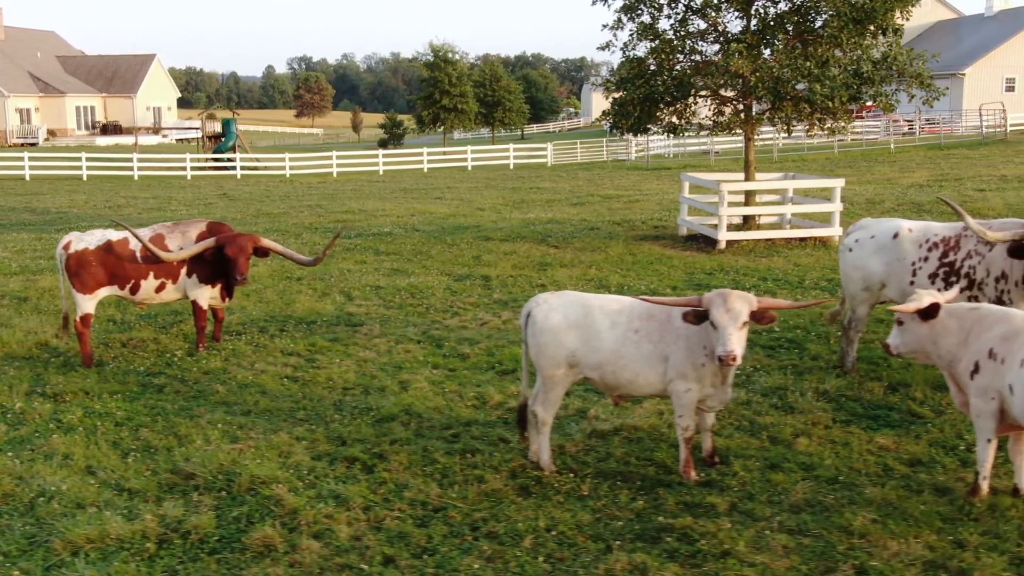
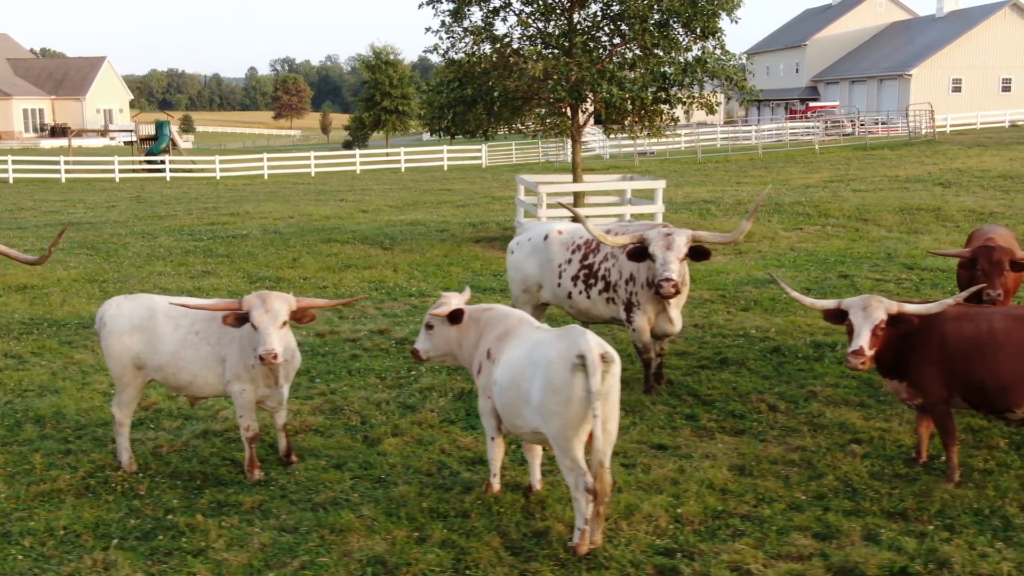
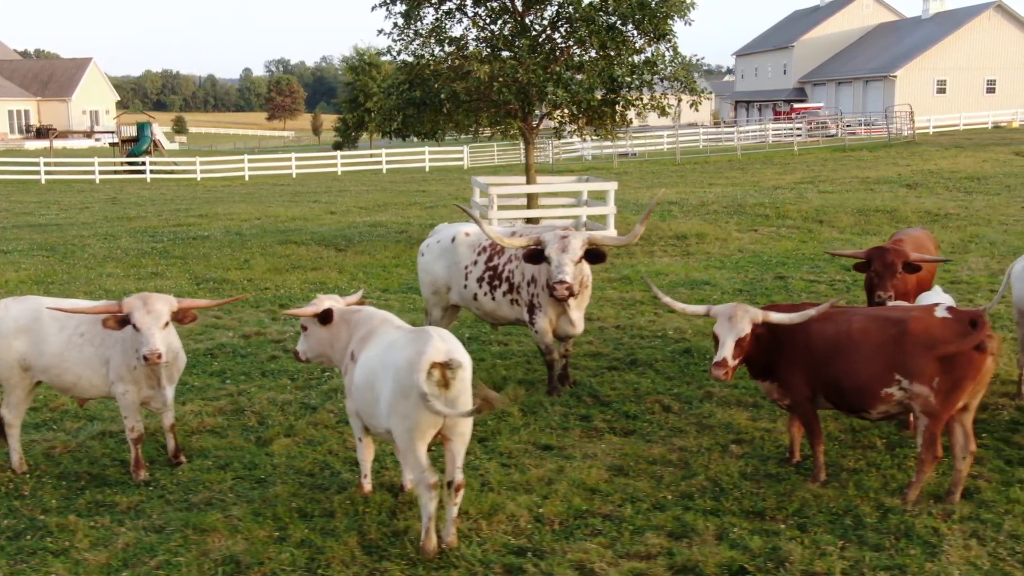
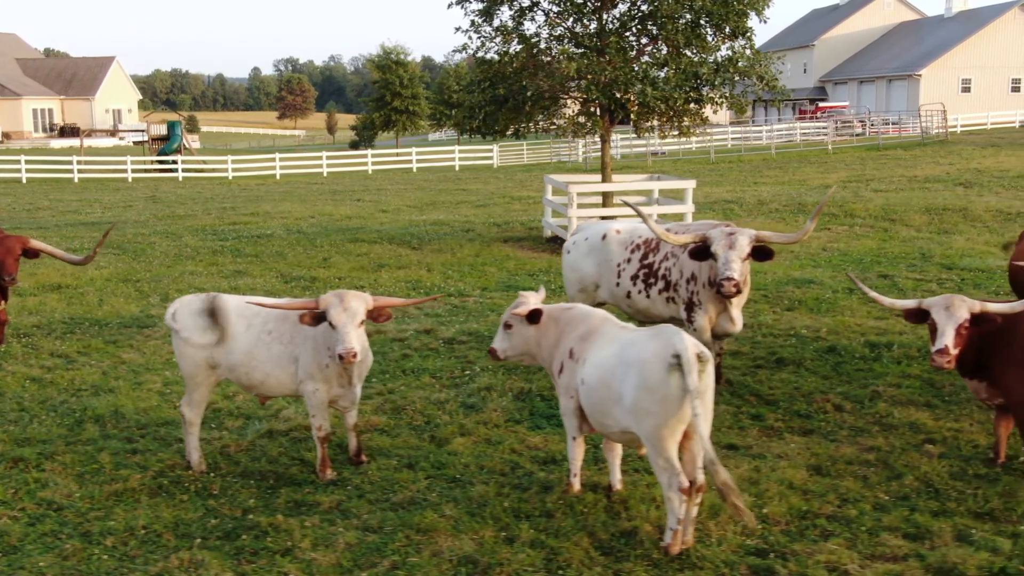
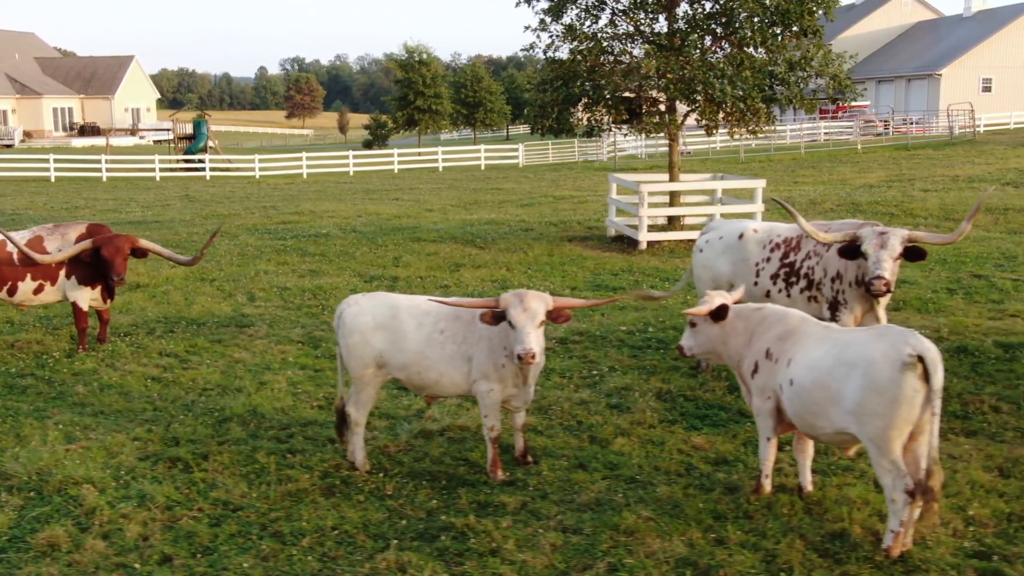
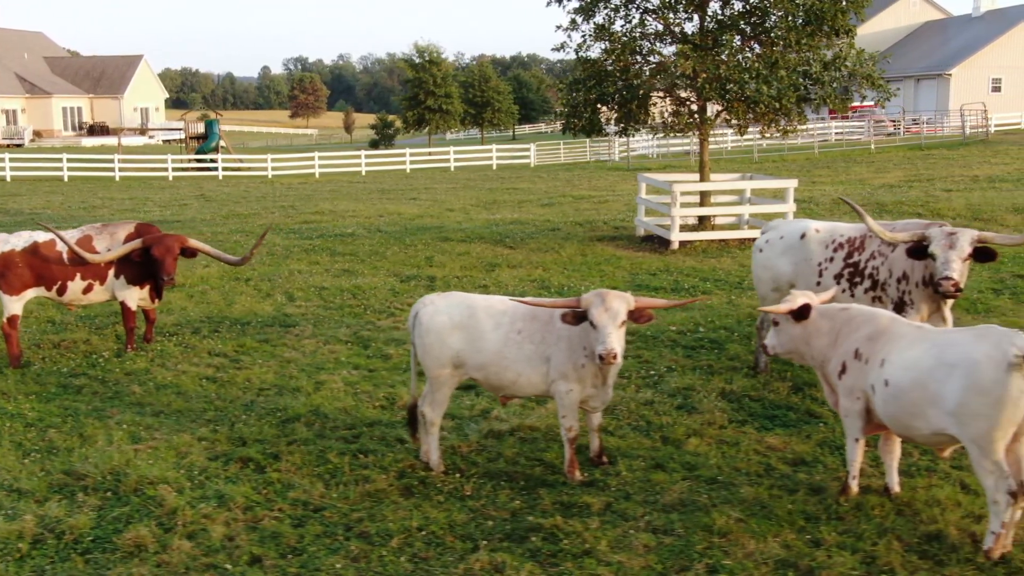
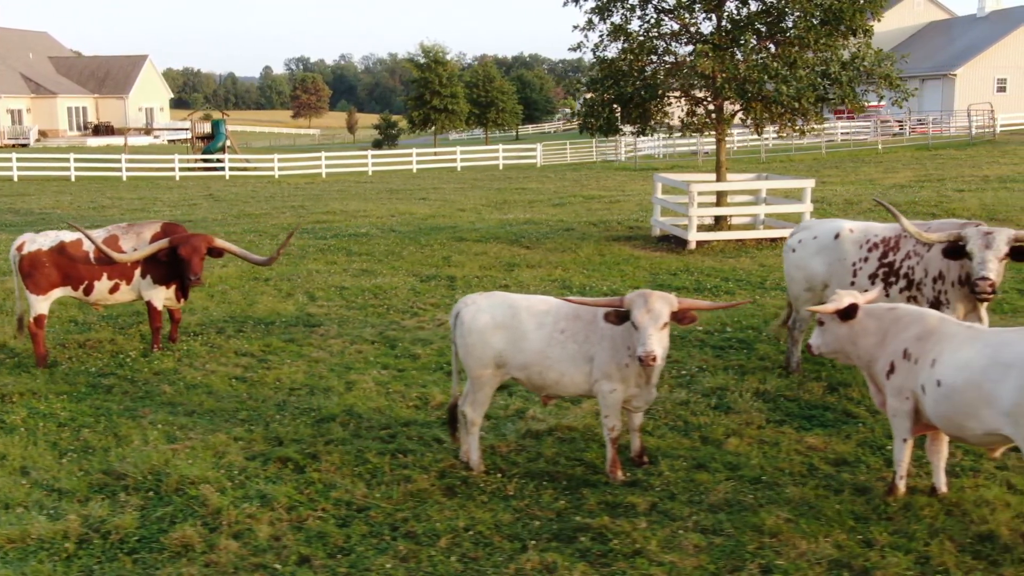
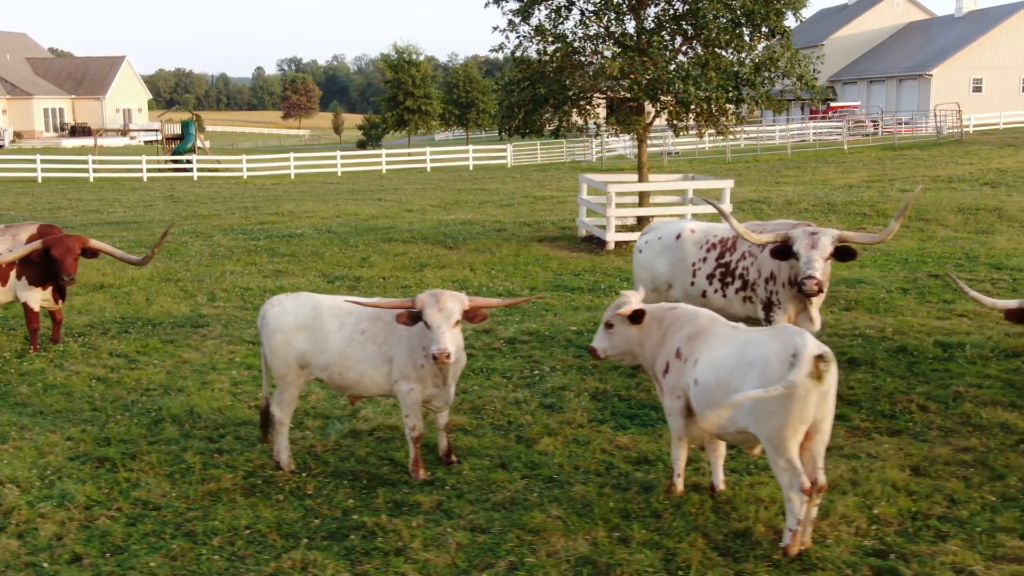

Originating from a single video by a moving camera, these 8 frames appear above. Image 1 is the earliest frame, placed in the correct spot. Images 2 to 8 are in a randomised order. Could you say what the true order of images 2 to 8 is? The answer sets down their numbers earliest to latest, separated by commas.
7, 6, 5, 8, 4, 2, 3
